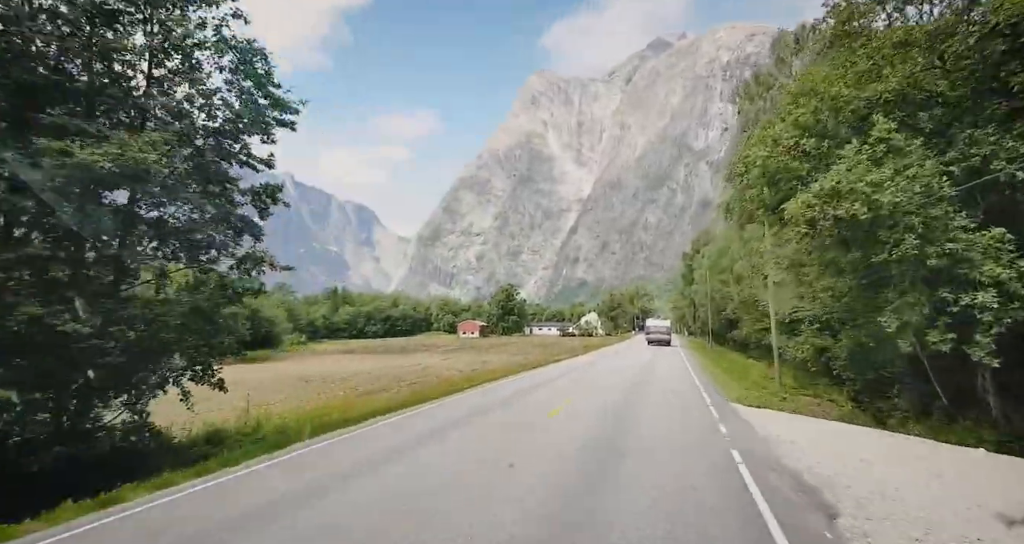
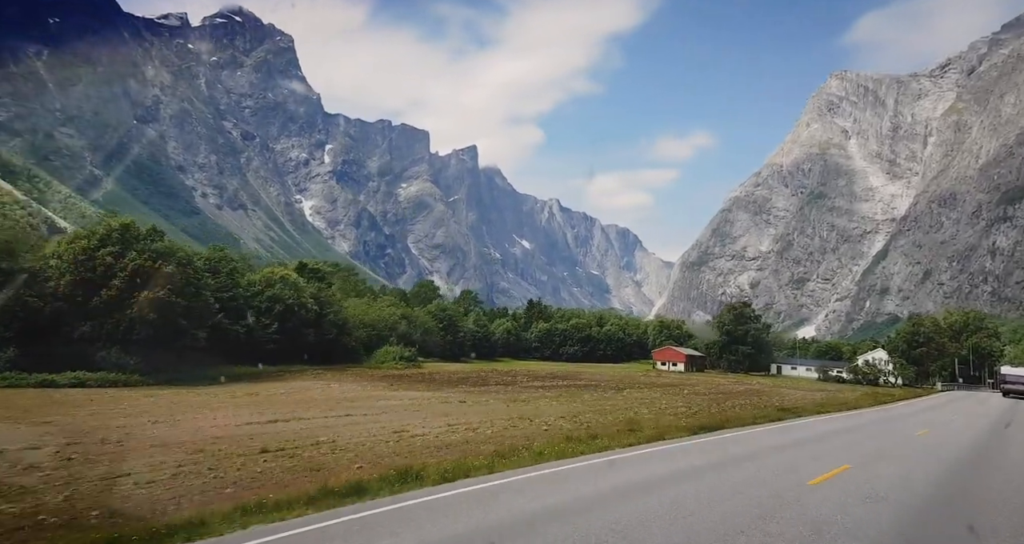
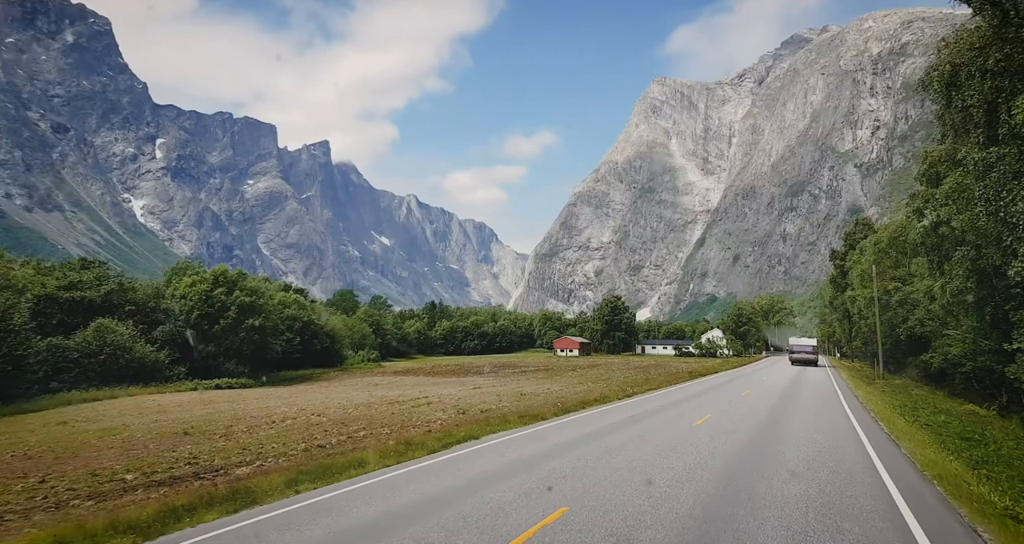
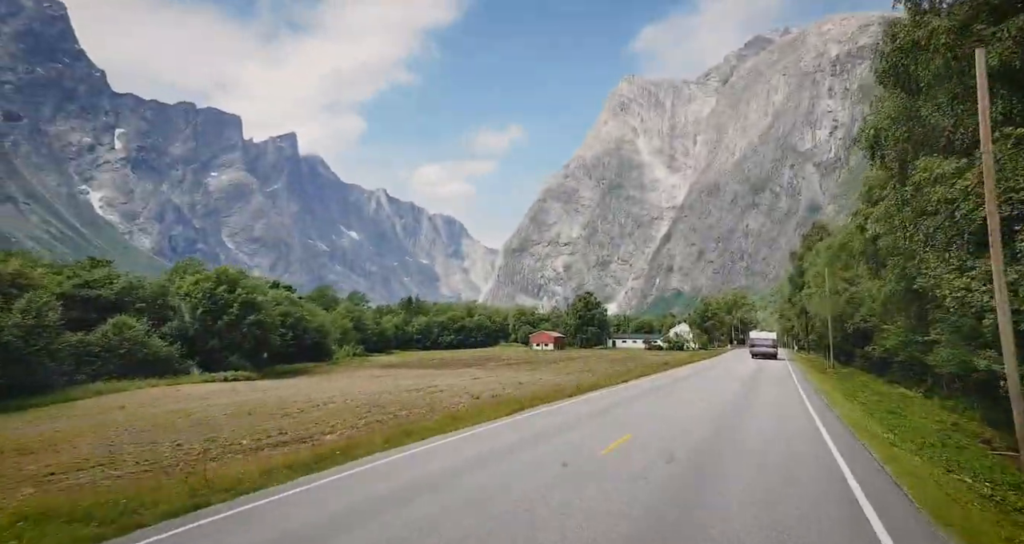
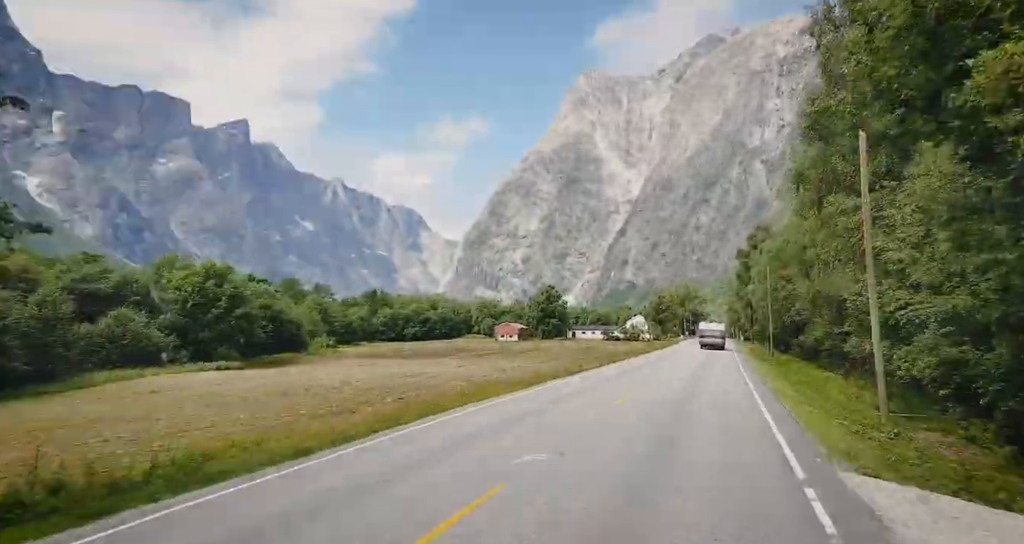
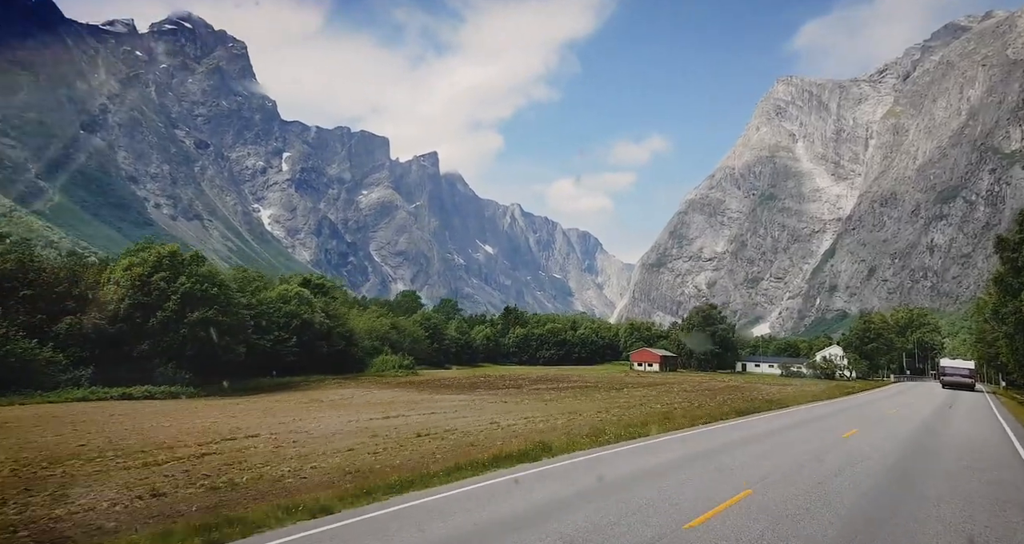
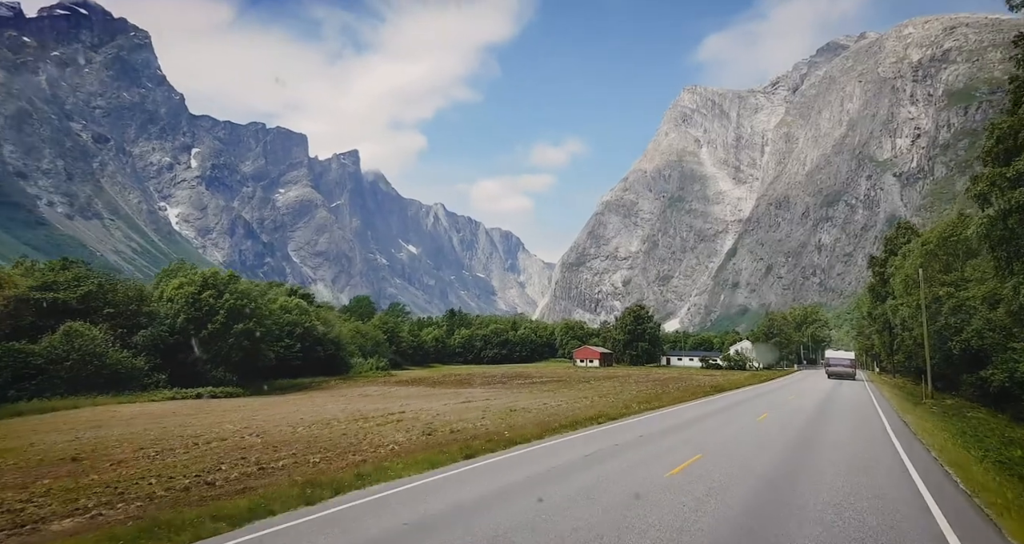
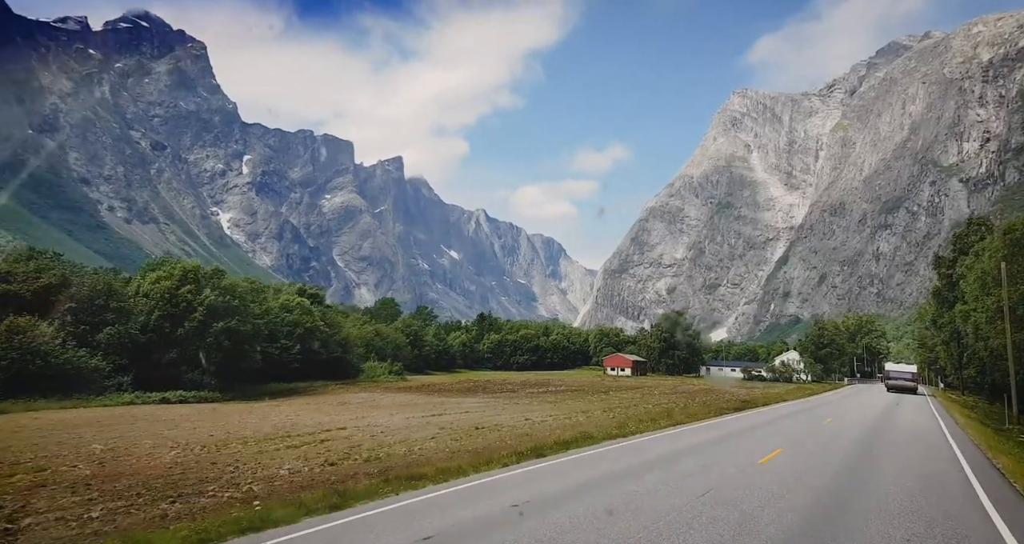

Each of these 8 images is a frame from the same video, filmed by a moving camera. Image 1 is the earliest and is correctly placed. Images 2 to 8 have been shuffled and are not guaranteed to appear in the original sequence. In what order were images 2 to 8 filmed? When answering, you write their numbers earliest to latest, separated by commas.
5, 4, 3, 7, 8, 6, 2
